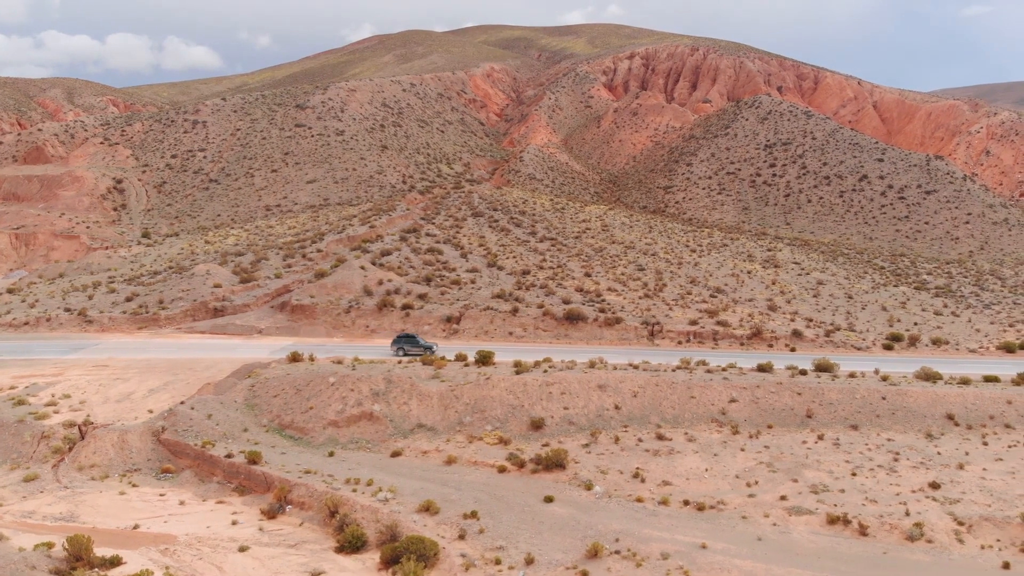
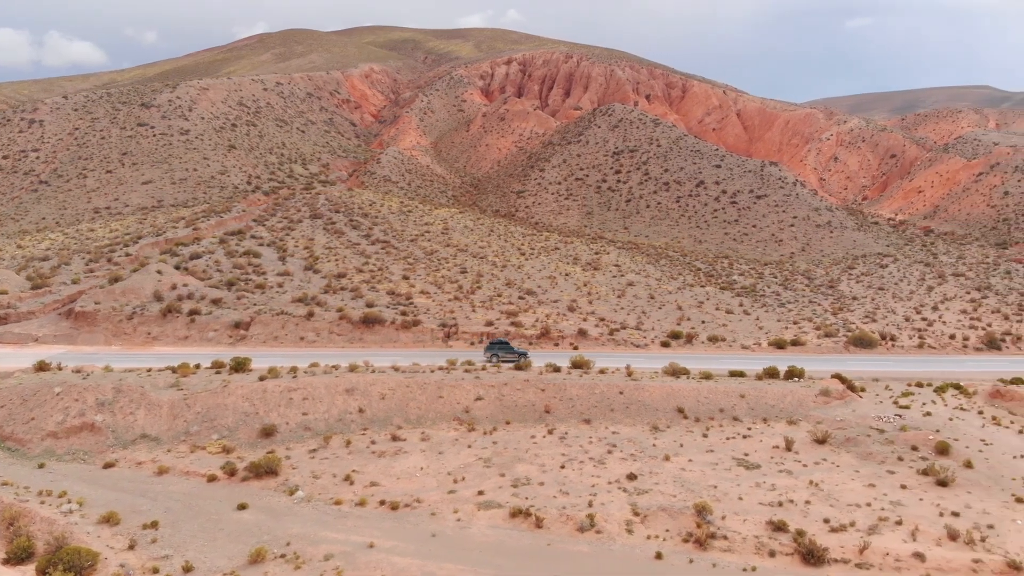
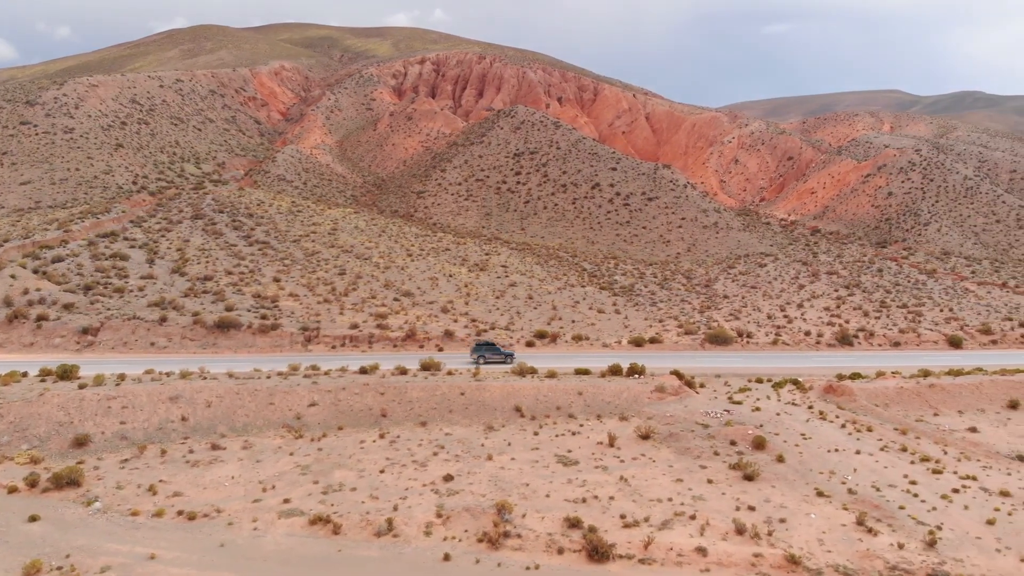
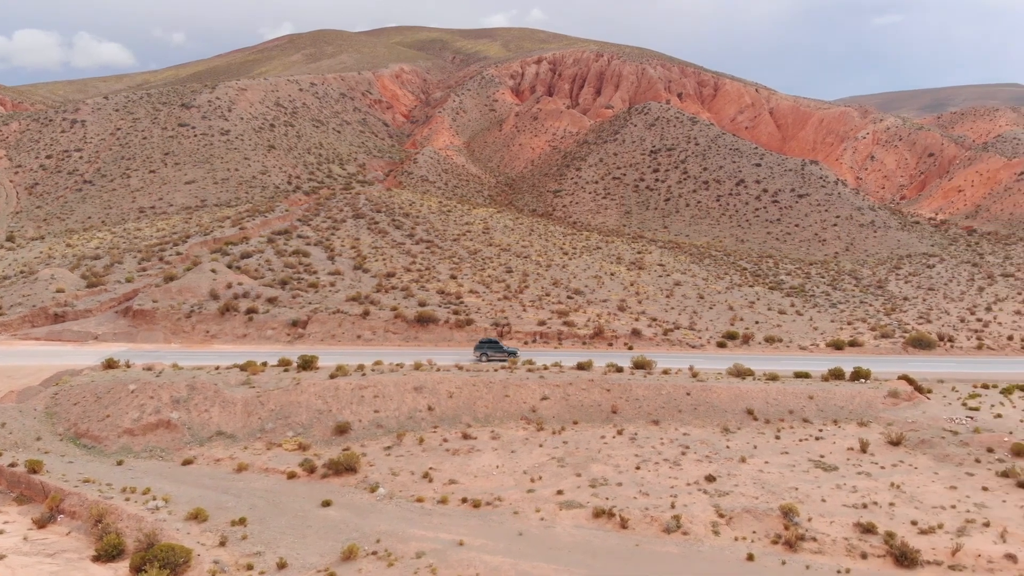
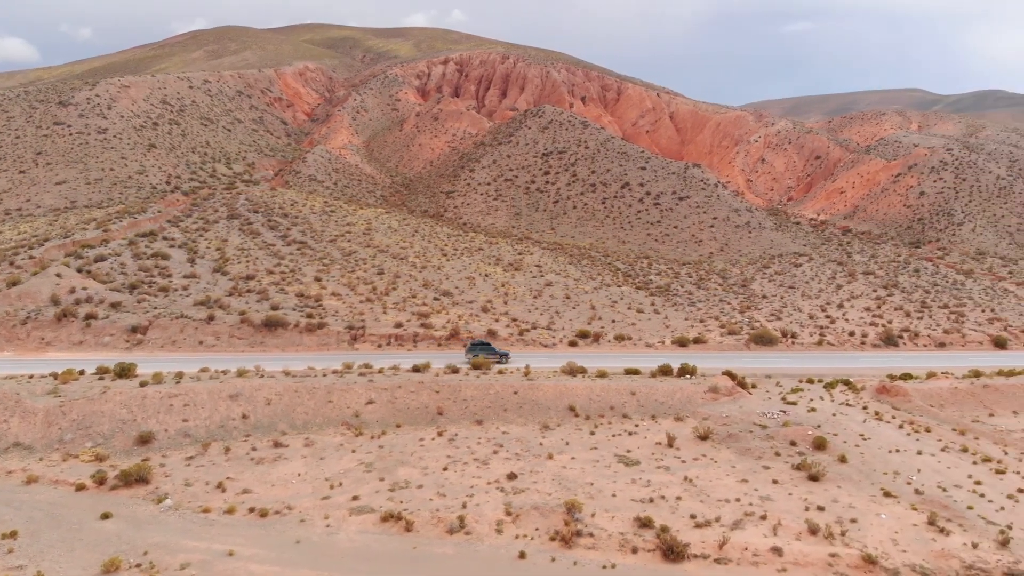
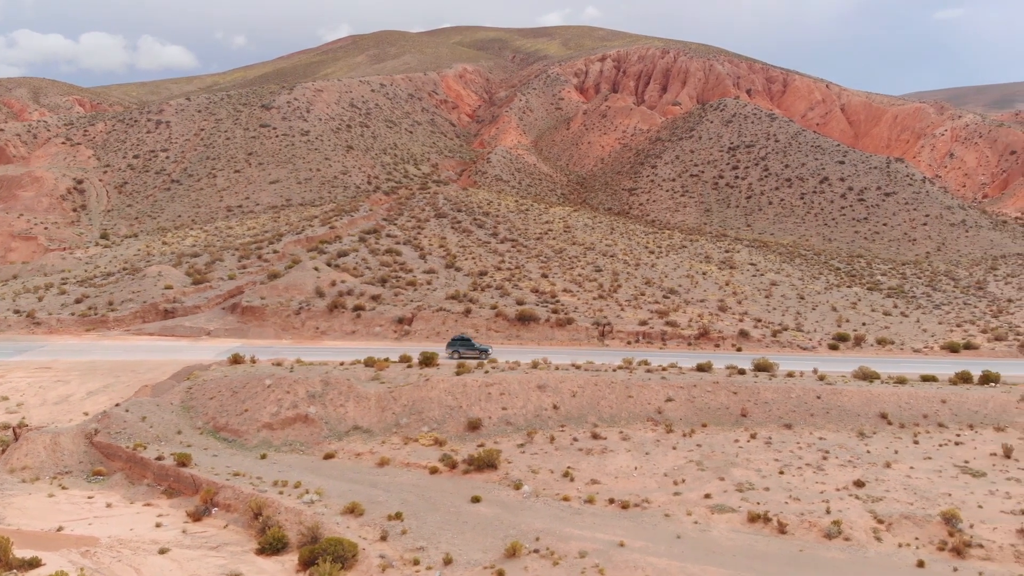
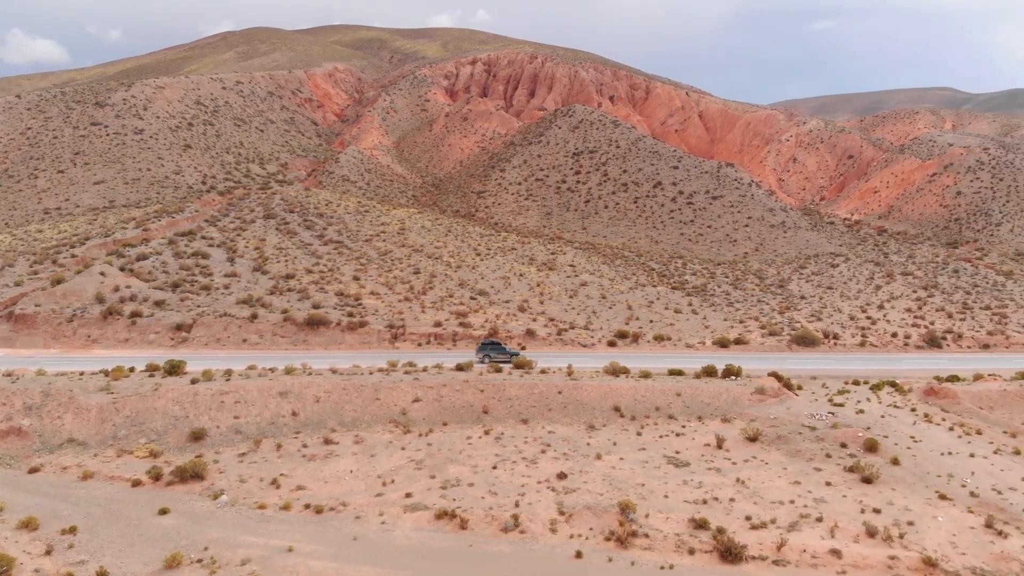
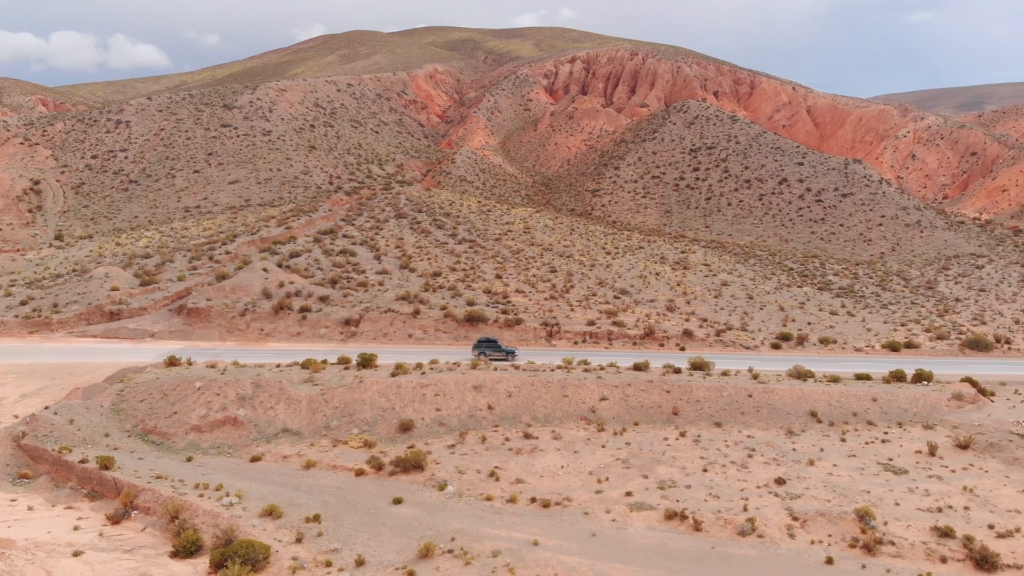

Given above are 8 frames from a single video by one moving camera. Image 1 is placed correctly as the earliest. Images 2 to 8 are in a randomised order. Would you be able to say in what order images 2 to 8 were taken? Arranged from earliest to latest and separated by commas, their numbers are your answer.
6, 8, 4, 2, 7, 5, 3
